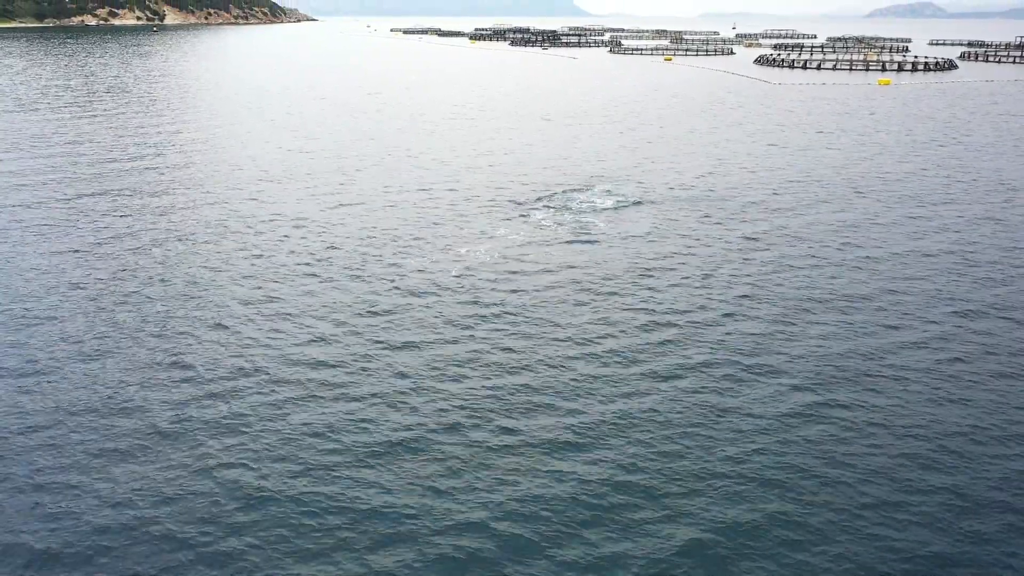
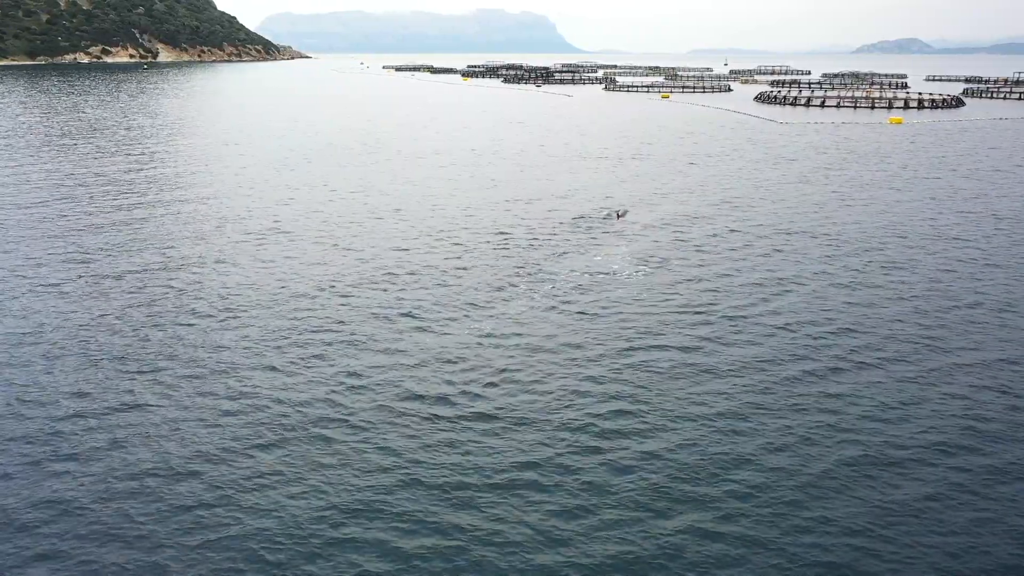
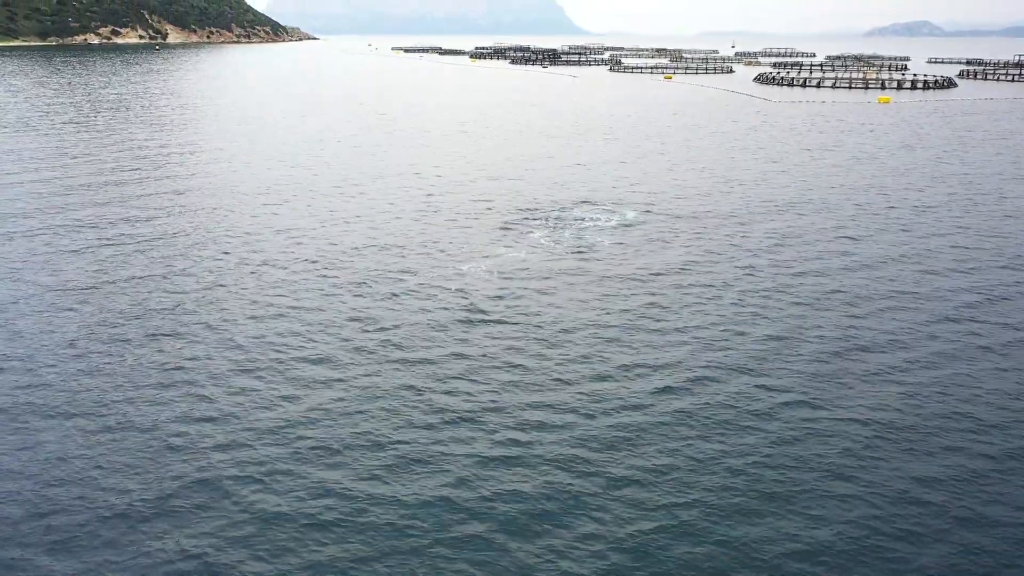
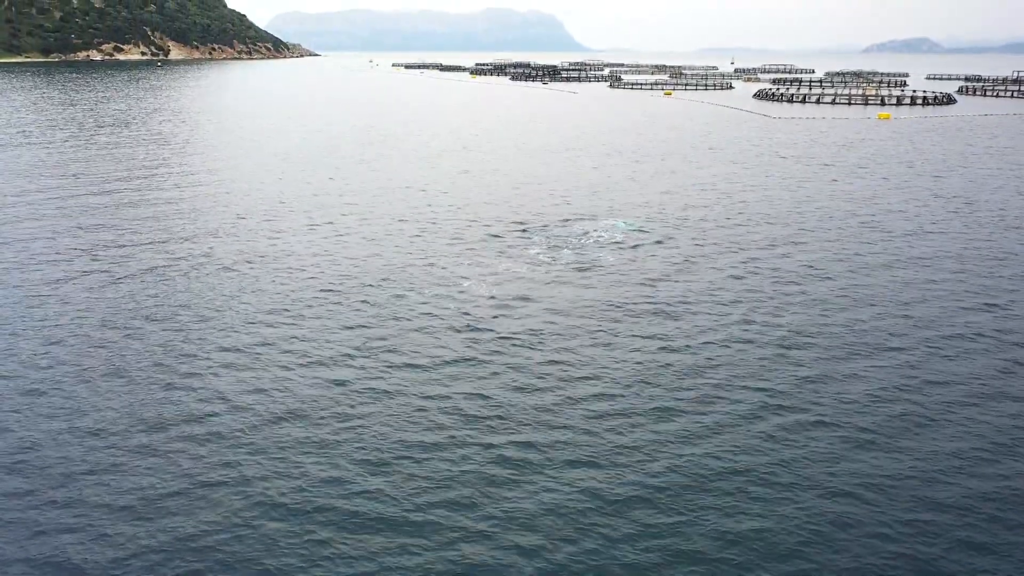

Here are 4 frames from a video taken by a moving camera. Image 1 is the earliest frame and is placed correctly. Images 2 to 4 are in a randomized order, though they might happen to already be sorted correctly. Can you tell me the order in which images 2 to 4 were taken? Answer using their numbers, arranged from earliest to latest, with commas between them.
3, 4, 2
